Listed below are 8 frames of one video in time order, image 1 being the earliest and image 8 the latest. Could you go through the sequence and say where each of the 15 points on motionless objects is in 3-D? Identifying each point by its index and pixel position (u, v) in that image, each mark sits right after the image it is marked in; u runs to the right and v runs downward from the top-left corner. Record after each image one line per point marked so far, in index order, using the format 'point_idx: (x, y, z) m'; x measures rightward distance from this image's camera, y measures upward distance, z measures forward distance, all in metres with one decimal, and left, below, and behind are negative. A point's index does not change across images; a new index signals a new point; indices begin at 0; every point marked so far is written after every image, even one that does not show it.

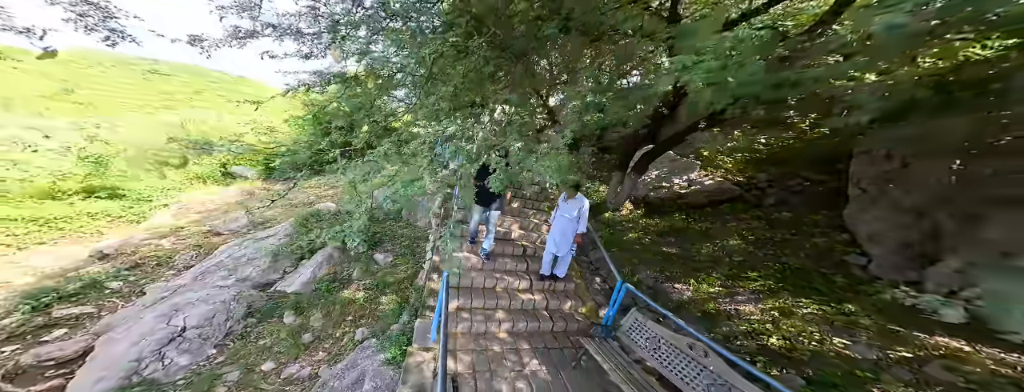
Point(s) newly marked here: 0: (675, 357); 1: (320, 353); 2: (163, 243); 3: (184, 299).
0: (+1.5, -1.4, +2.6) m
1: (-2.3, -1.9, +3.5) m
2: (-7.7, -1.0, +6.4) m
3: (-4.7, -1.3, +4.1) m
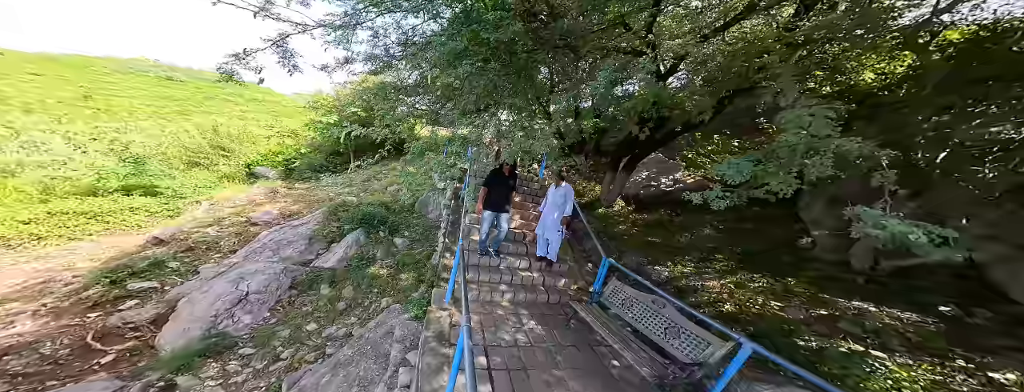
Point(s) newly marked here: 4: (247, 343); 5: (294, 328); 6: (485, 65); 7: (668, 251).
0: (+1.5, -1.3, +3.3) m
1: (-2.3, -1.8, +4.3) m
2: (-7.7, -0.9, +7.3) m
3: (-4.6, -1.2, +4.9) m
4: (-3.8, -2.0, +4.1) m
5: (-3.2, -1.9, +4.3) m
6: (-0.3, +1.4, +3.1) m
7: (+2.9, -1.0, +5.1) m
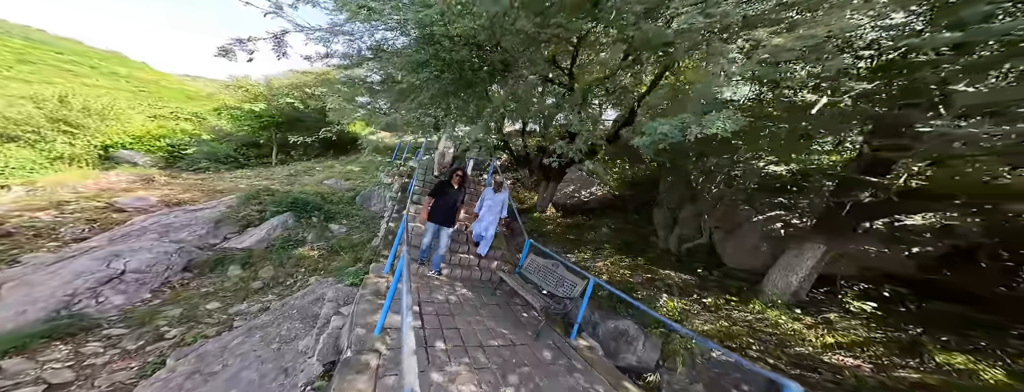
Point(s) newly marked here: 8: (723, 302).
0: (+0.5, -1.2, +4.3) m
1: (-3.5, -1.4, +4.2) m
2: (-9.4, -0.4, +5.8) m
3: (-5.9, -0.7, +4.3) m
4: (-4.9, -1.5, +3.6) m
5: (-4.4, -1.5, +3.9) m
6: (-1.1, +1.7, +4.0) m
7: (+1.3, -1.2, +6.5) m
8: (+3.3, -1.6, +4.5) m
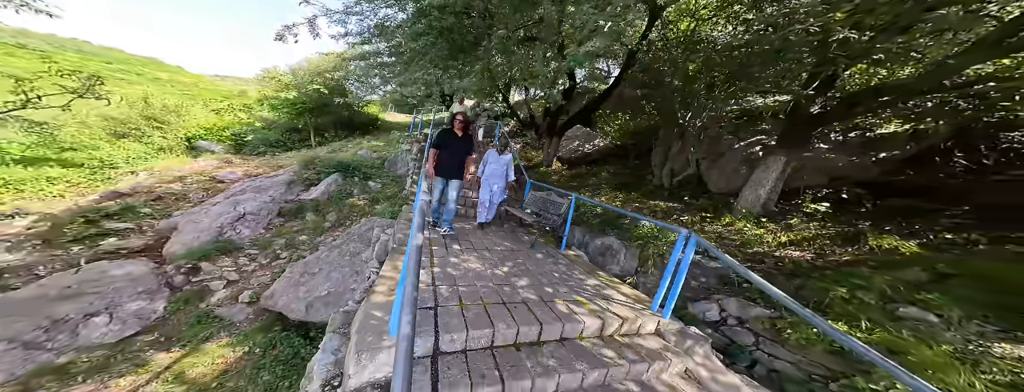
0: (+0.5, -0.1, +5.3) m
1: (-3.4, -0.7, +5.6) m
2: (-9.2, +0.2, +7.7) m
3: (-5.8, -0.1, +5.8) m
4: (-4.8, -0.9, +5.1) m
5: (-4.3, -0.8, +5.4) m
6: (-1.2, +2.6, +4.8) m
7: (+1.6, +0.2, +7.3) m
8: (+3.4, -0.4, +5.1) m
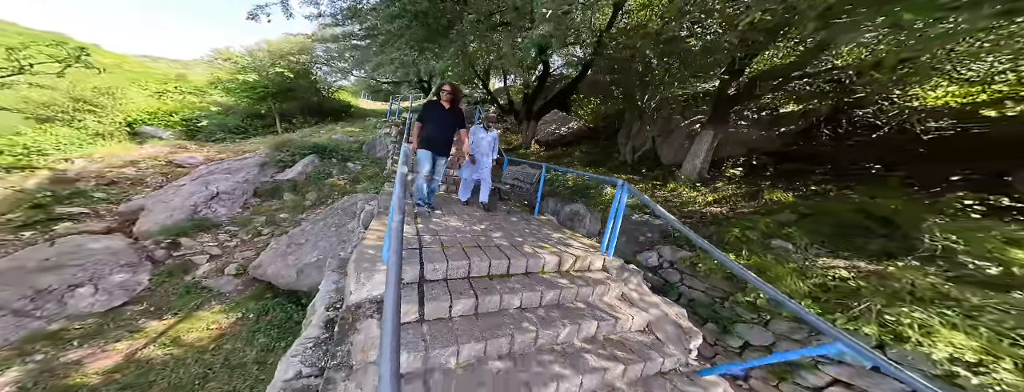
0: (0.0, +0.4, +5.8) m
1: (-3.9, -0.2, +5.8) m
2: (-9.9, +0.6, +7.3) m
3: (-6.4, +0.3, +5.8) m
4: (-5.3, -0.5, +5.2) m
5: (-4.8, -0.4, +5.5) m
6: (-1.8, +3.0, +5.1) m
7: (+0.9, +0.8, +7.9) m
8: (+2.8, +0.2, +6.0) m
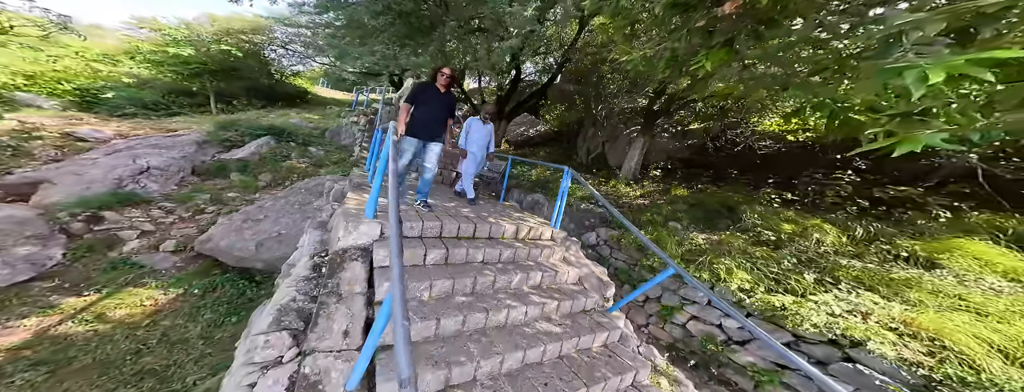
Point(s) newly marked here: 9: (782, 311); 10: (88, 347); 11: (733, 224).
0: (-1.0, +0.6, +6.4) m
1: (-4.8, +0.1, +5.6) m
2: (-11.0, +1.1, +6.1) m
3: (-7.2, +0.8, +5.2) m
4: (-6.1, -0.1, +4.8) m
5: (-5.7, 0.0, +5.2) m
6: (-2.5, +3.3, +5.4) m
7: (-0.5, +0.9, +8.6) m
8: (+1.8, +0.3, +7.0) m
9: (+3.4, -1.4, +3.5) m
10: (-4.5, -1.6, +3.0) m
11: (+4.0, -0.5, +5.0) m
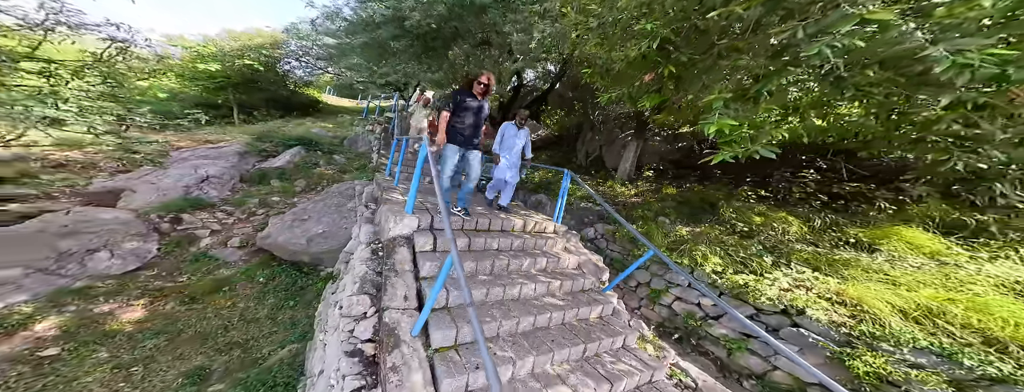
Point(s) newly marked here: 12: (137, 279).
0: (-0.8, +0.6, +7.2) m
1: (-4.7, 0.0, +6.5) m
2: (-10.8, +1.0, +7.0) m
3: (-7.1, +0.6, +6.1) m
4: (-5.9, -0.2, +5.6) m
5: (-5.5, -0.1, +6.1) m
6: (-2.4, +3.3, +6.2) m
7: (-0.3, +0.9, +9.4) m
8: (+2.0, +0.3, +7.8) m
9: (+3.5, -1.4, +4.3) m
10: (-4.3, -1.7, +3.8) m
11: (+4.1, -0.4, +5.8) m
12: (-5.4, -1.2, +4.1) m
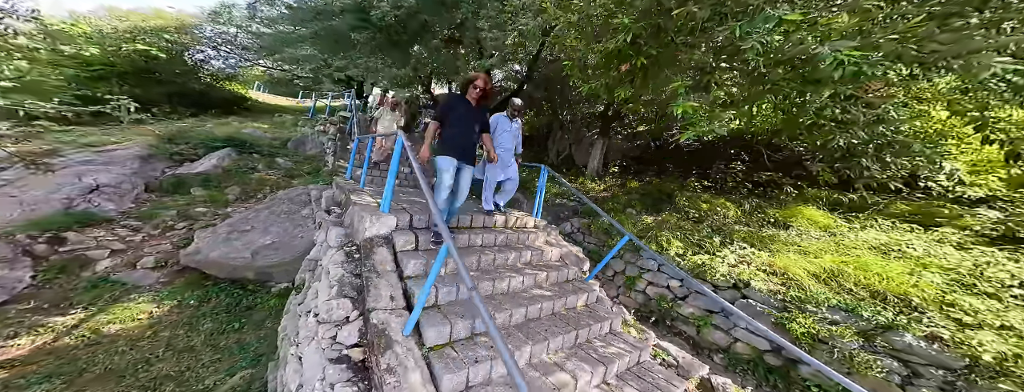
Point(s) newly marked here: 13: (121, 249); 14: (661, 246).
0: (-1.6, +0.5, +7.0) m
1: (-5.3, -0.1, +5.6) m
2: (-11.5, +0.6, +5.1) m
3: (-7.6, +0.4, +4.8) m
4: (-6.4, -0.3, +4.6) m
5: (-6.0, -0.2, +5.1) m
6: (-3.1, +3.2, +5.8) m
7: (-1.5, +0.8, +9.3) m
8: (+1.0, +0.3, +8.1) m
9: (+3.2, -1.2, +4.9) m
10: (-4.4, -1.7, +3.0) m
11: (+3.5, -0.3, +6.5) m
12: (-5.6, -1.3, +3.1) m
13: (-5.8, -0.8, +4.2) m
14: (+2.8, -0.9, +5.4) m
